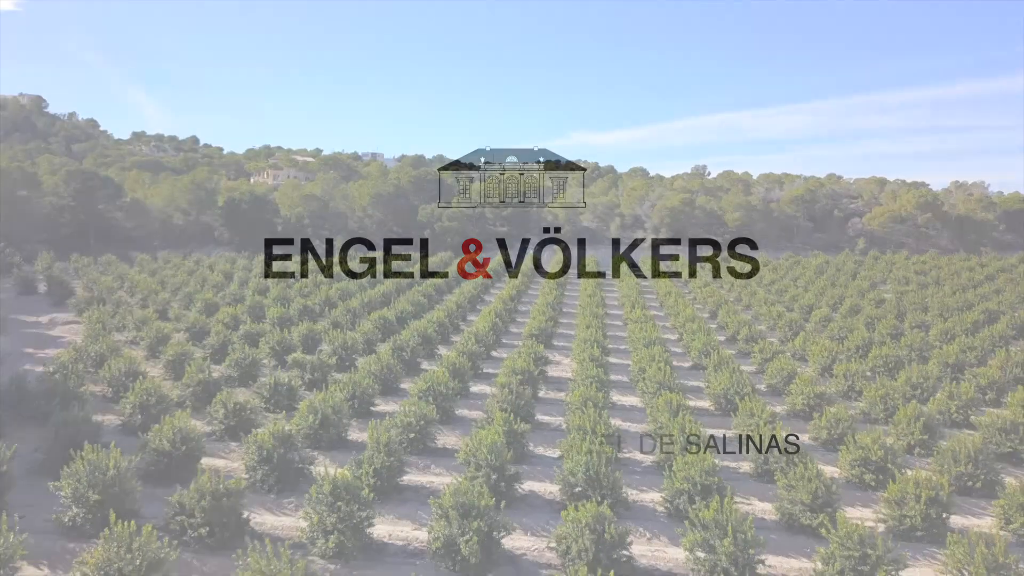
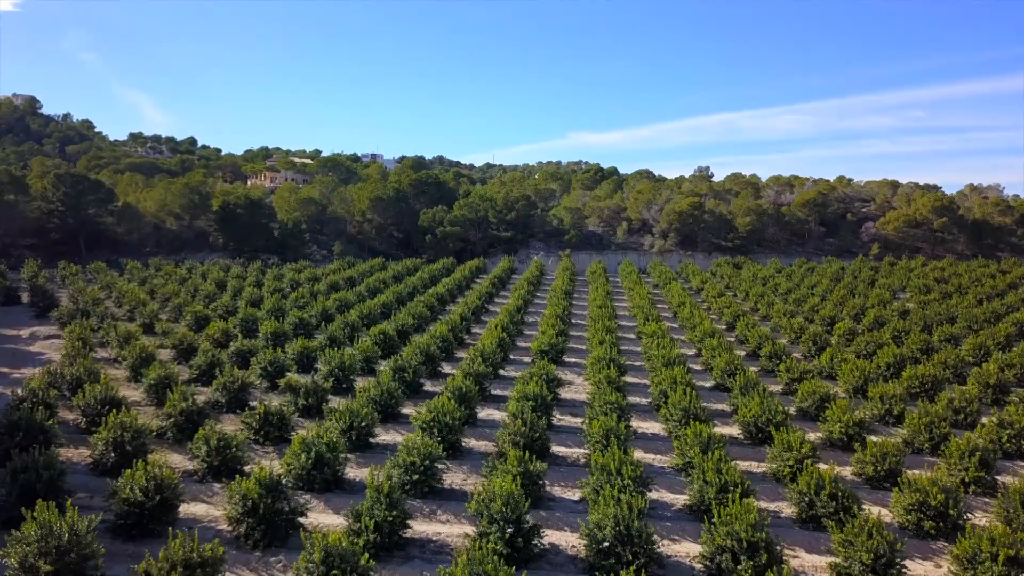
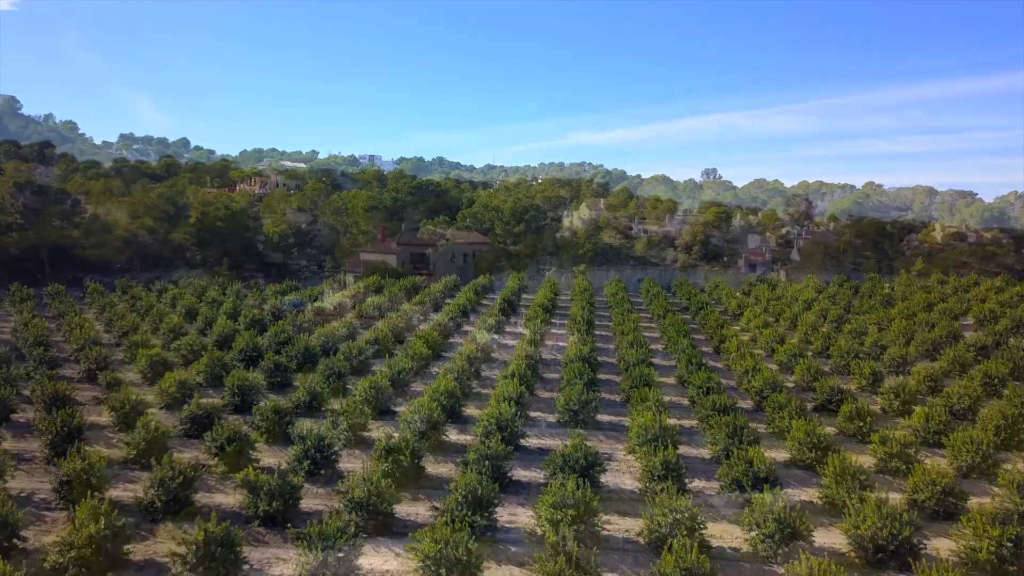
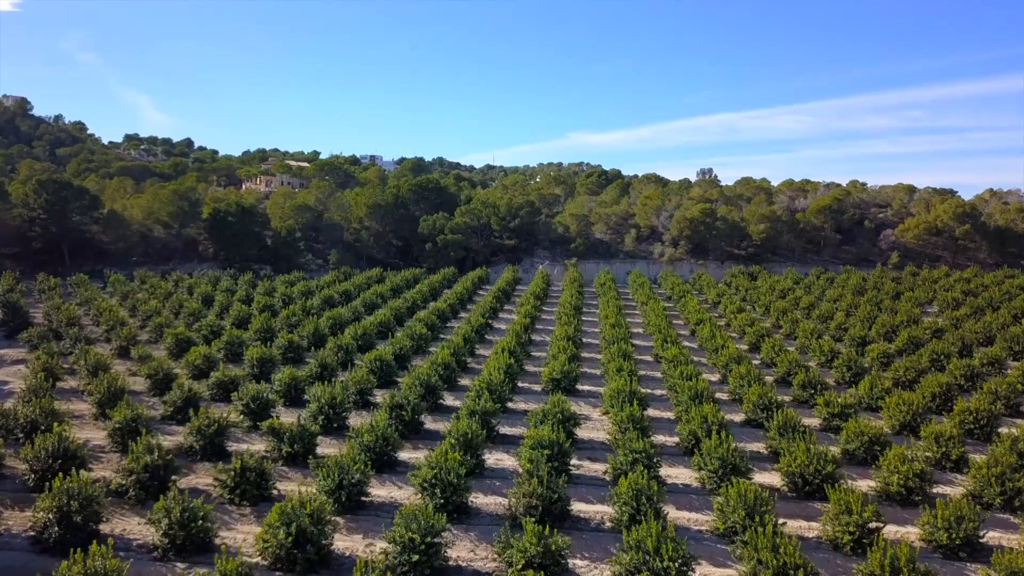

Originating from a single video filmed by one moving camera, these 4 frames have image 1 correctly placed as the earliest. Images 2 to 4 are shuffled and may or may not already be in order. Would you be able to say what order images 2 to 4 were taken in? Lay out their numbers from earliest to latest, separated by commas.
2, 4, 3
